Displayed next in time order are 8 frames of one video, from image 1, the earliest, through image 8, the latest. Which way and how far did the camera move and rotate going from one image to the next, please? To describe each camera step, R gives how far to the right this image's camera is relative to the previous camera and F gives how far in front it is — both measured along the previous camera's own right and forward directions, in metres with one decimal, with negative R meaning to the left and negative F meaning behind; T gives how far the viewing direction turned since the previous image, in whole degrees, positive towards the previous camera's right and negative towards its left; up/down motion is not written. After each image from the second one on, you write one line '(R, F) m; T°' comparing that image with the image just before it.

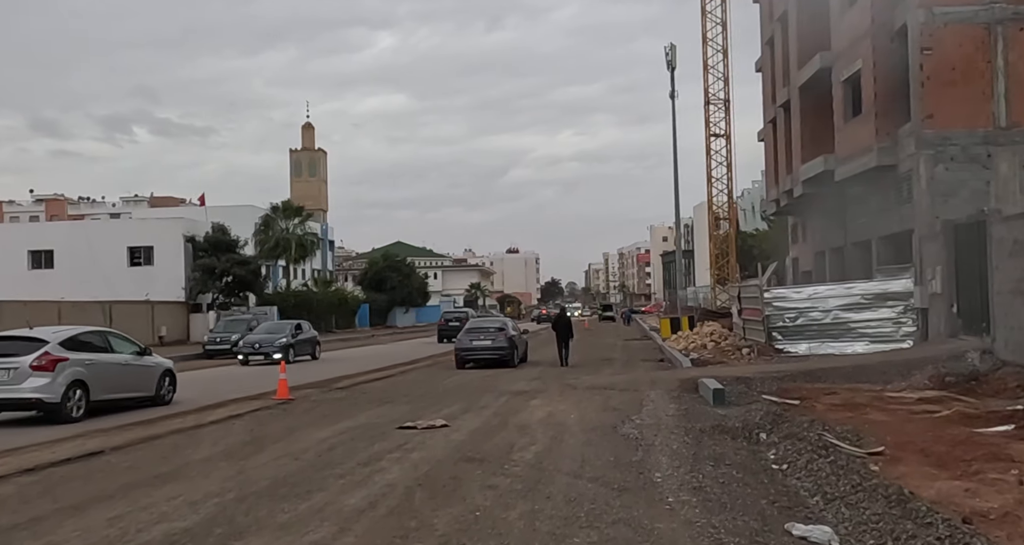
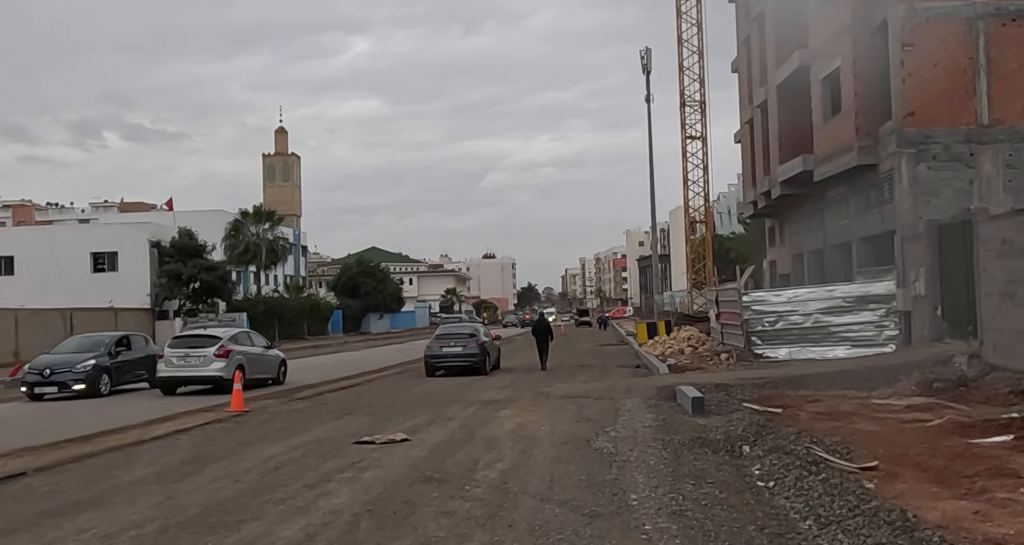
(+0.2, +0.9) m; +1°
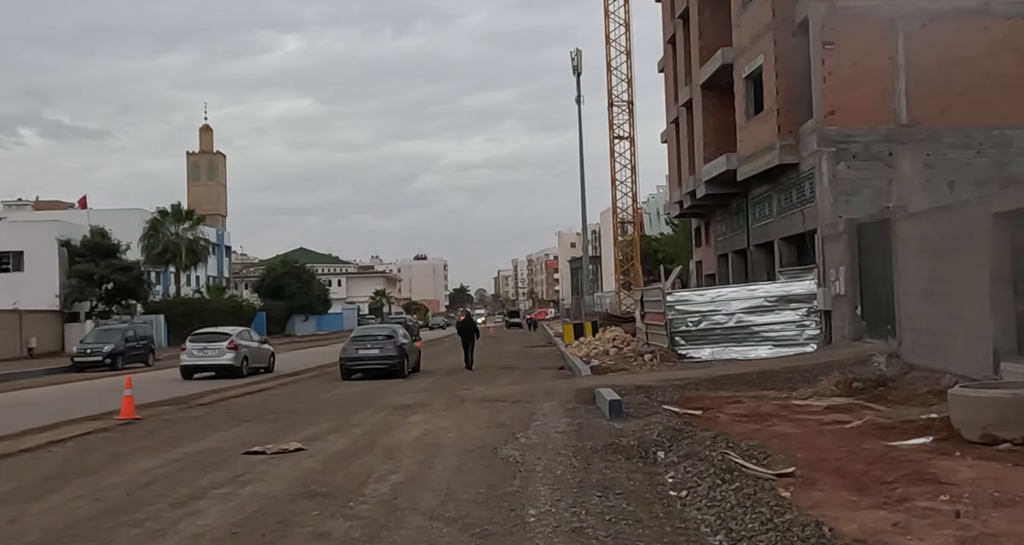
(+0.4, +0.7) m; +4°
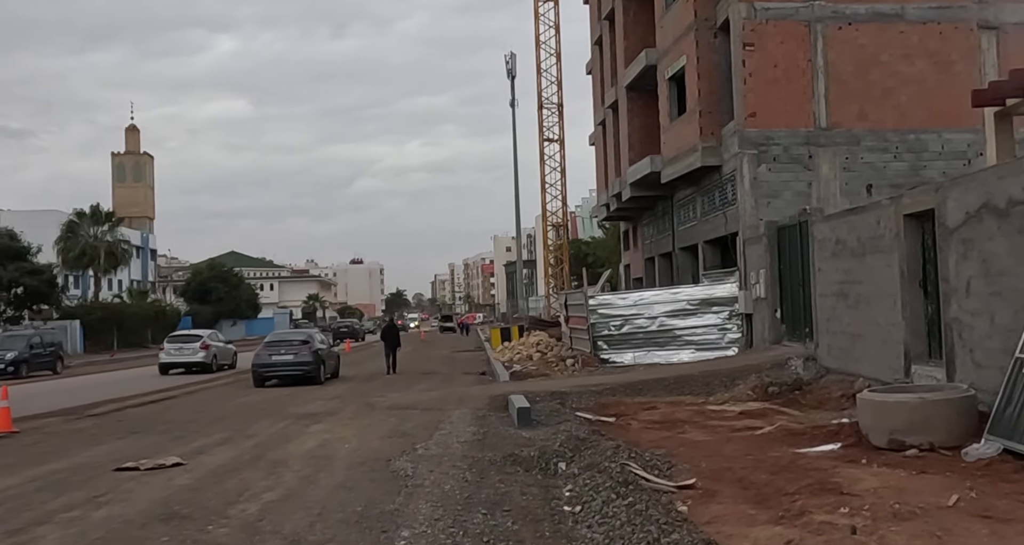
(+0.5, +0.6) m; +4°
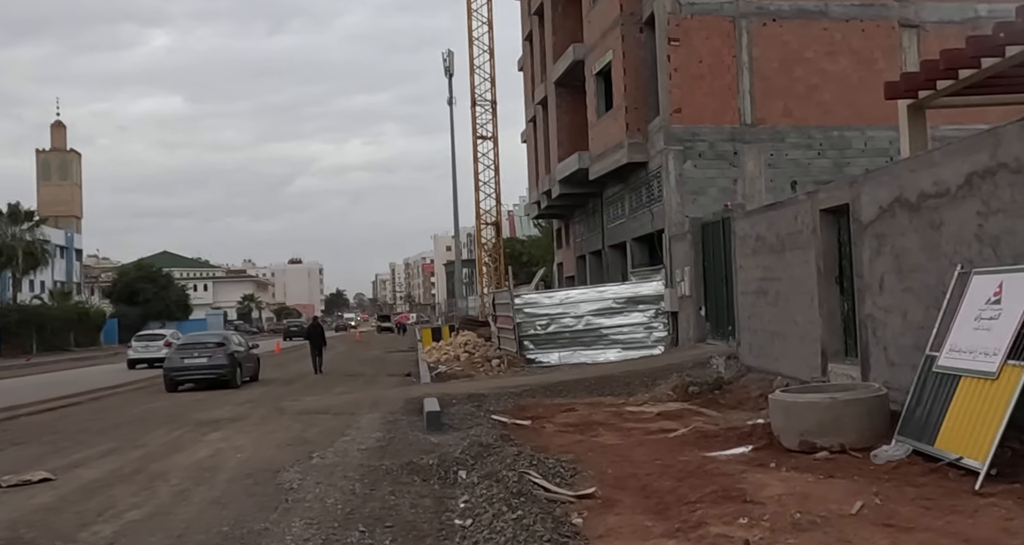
(+0.5, +0.5) m; +4°
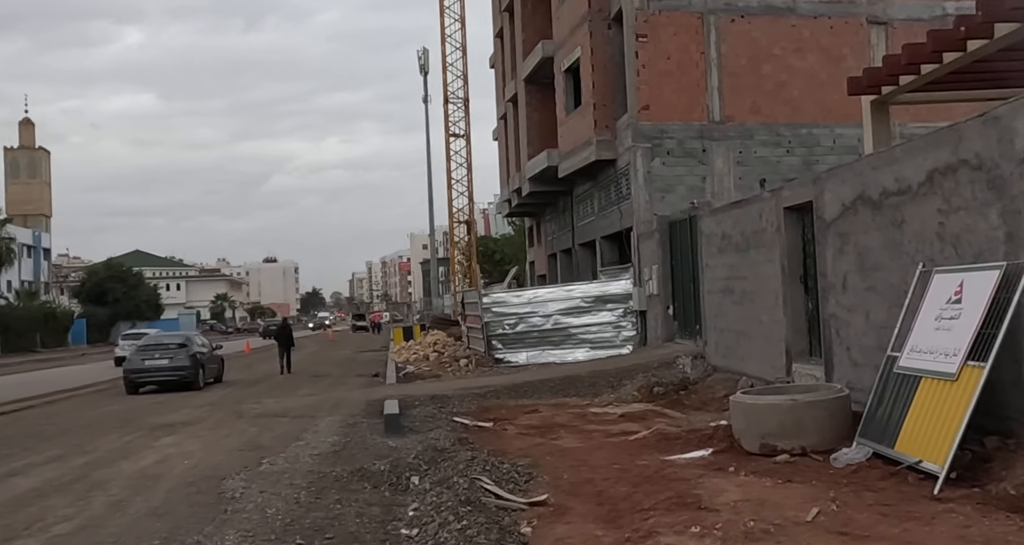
(+0.2, +0.3) m; +1°
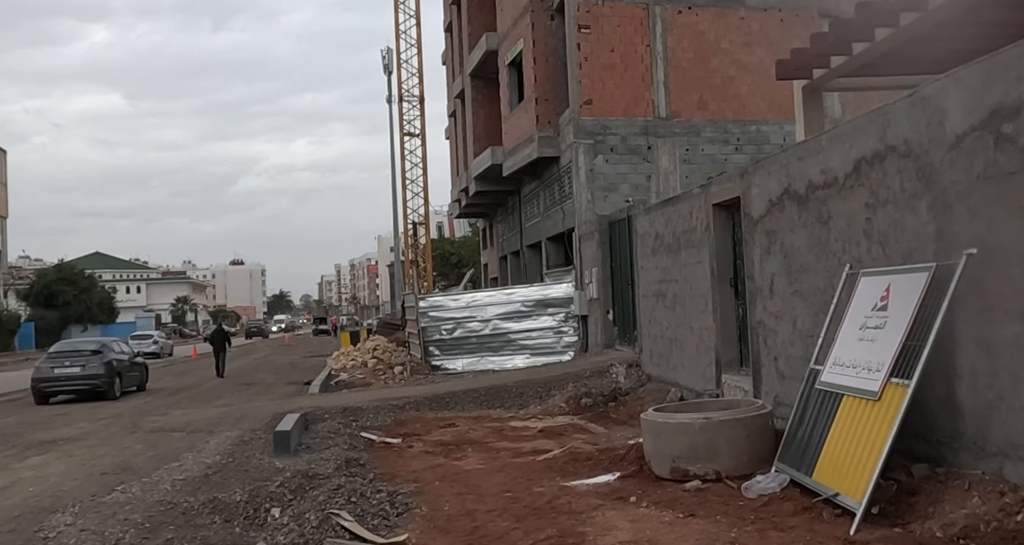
(+0.8, +1.1) m; +2°
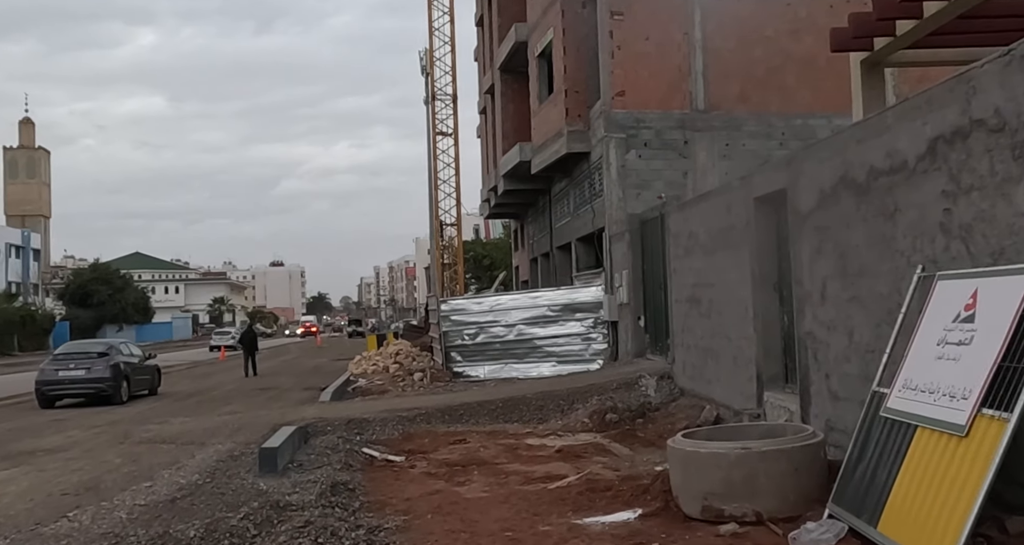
(+0.3, +1.3) m; -2°
